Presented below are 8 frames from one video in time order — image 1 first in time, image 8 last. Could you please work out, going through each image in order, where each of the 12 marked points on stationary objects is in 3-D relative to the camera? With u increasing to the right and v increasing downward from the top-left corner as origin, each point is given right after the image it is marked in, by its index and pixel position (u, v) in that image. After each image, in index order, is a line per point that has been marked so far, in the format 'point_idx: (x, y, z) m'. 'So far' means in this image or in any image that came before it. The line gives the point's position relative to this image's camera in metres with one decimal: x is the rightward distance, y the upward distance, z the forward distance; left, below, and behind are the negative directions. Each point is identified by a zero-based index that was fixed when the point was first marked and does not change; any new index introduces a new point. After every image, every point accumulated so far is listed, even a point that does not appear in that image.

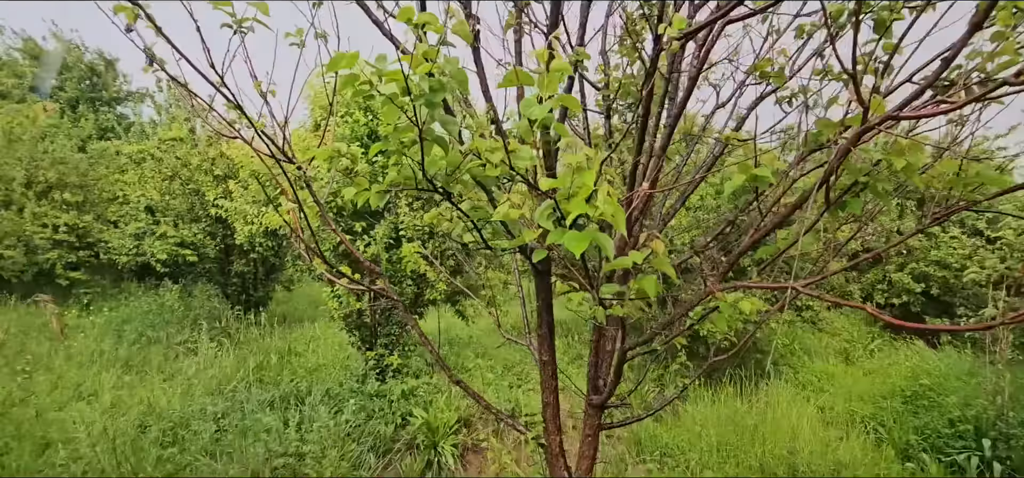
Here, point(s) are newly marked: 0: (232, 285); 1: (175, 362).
0: (-4.5, -0.8, +8.1) m
1: (-4.1, -1.5, +6.3) m
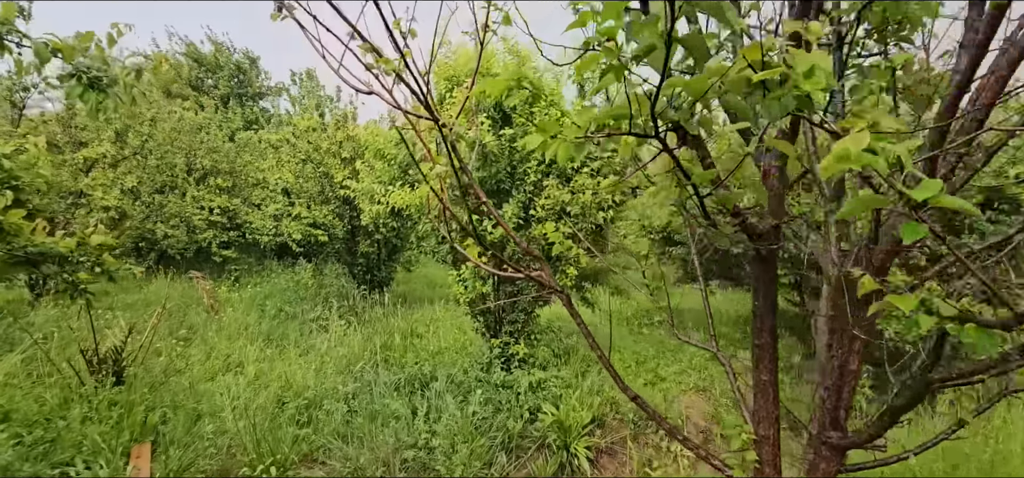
0: (-2.5, -0.5, +8.4) m
1: (-2.6, -1.3, +6.5) m
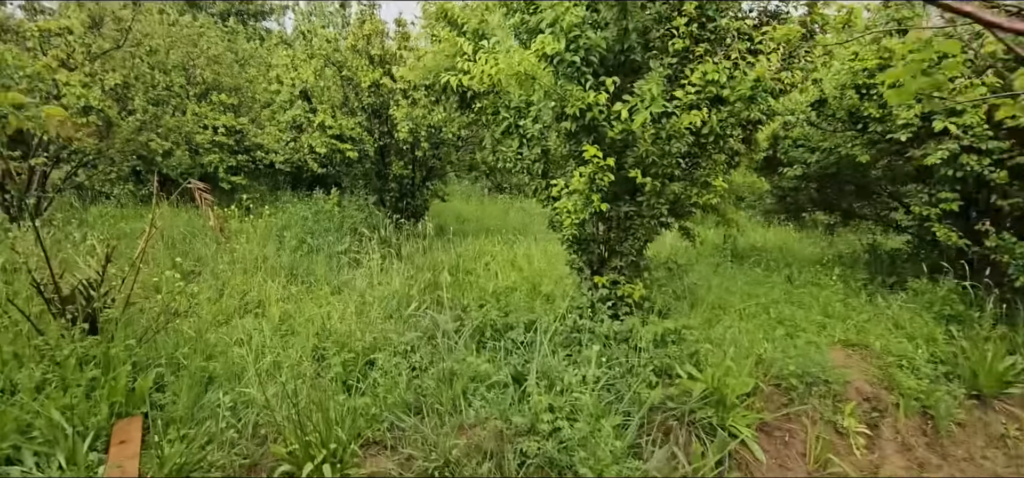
0: (-1.7, +0.6, +7.2) m
1: (-1.8, -0.4, +5.4) m
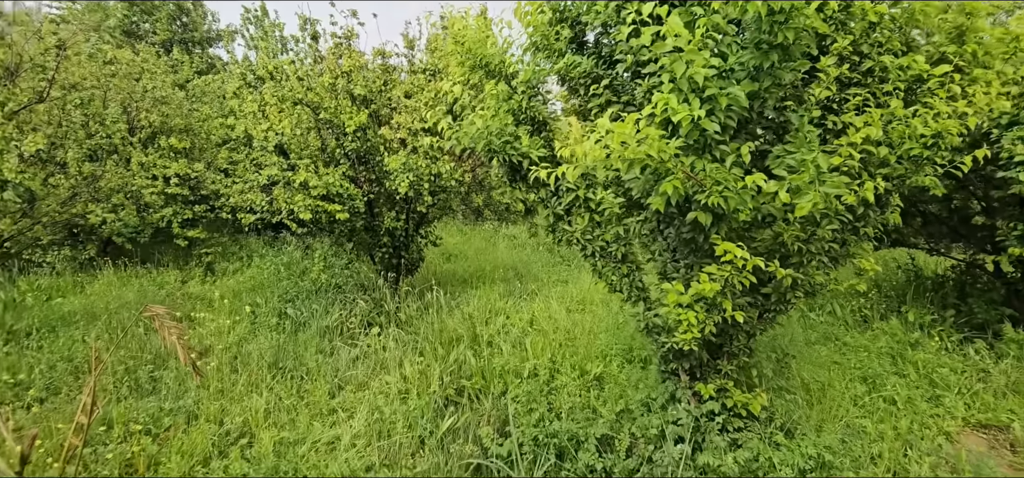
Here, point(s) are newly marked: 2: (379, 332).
0: (-1.6, -0.1, +6.2) m
1: (-1.5, -1.1, +4.5) m
2: (-1.4, -1.0, +5.4) m
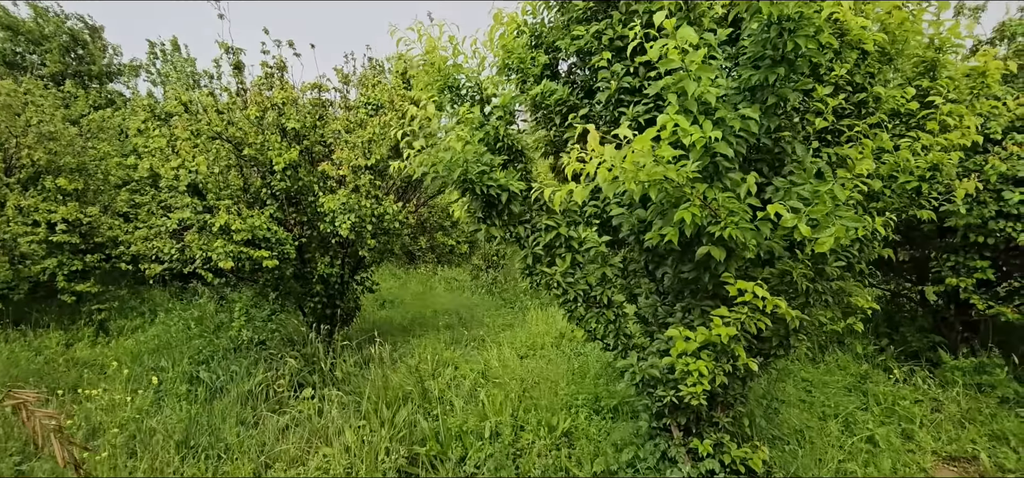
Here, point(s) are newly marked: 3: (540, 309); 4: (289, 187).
0: (-2.2, -0.7, +5.6) m
1: (-1.8, -1.5, +3.8) m
2: (-1.8, -1.4, +4.7) m
3: (+0.4, -1.2, +8.4) m
4: (-2.2, +0.5, +5.0) m
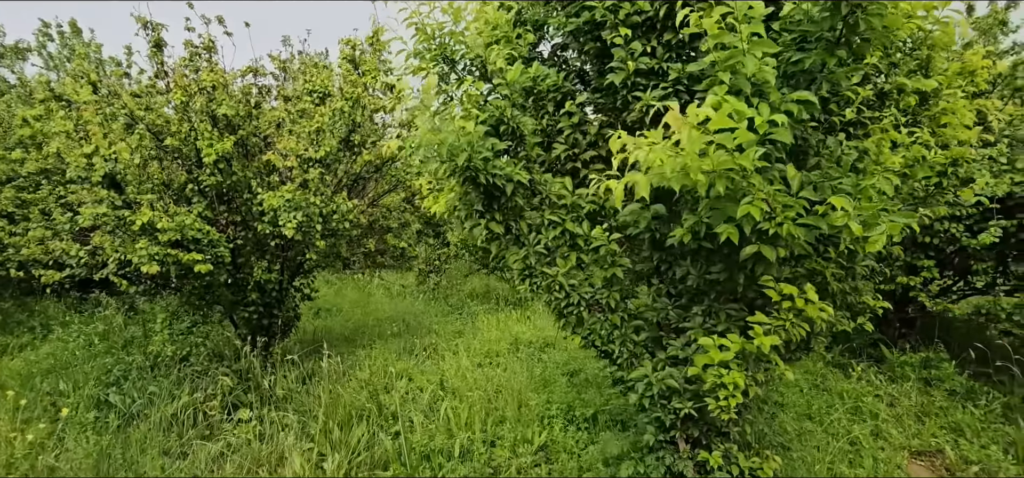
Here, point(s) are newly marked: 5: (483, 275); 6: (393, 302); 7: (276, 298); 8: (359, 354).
0: (-2.6, -0.7, +5.0) m
1: (-2.0, -1.5, +3.3) m
2: (-2.1, -1.4, +4.2) m
3: (-0.3, -1.2, +8.1) m
4: (-2.5, +0.5, +4.5) m
5: (-0.6, -0.7, +10.8) m
6: (-2.1, -1.1, +9.2) m
7: (-2.4, -0.6, +5.2) m
8: (-1.7, -1.3, +5.8) m
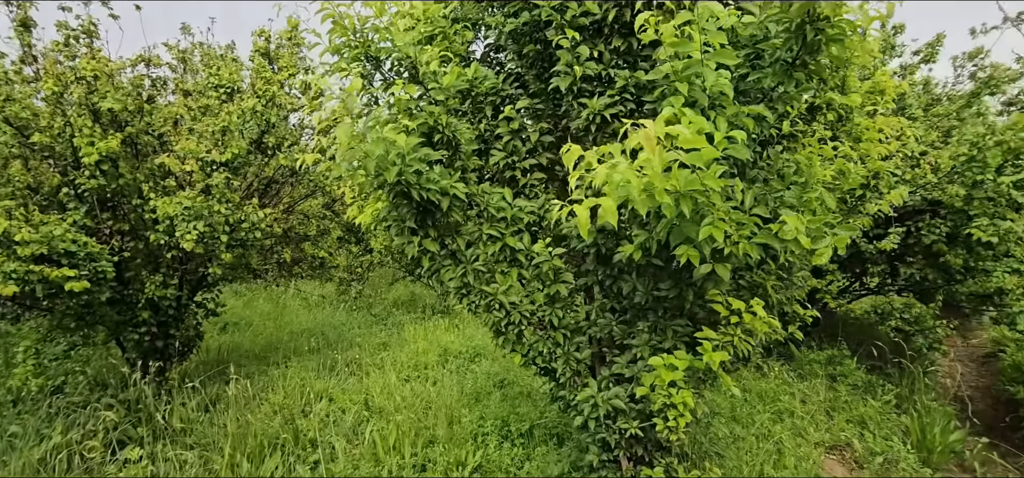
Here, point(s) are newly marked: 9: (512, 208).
0: (-3.3, -0.8, +4.4) m
1: (-2.4, -1.6, +2.8) m
2: (-2.6, -1.5, +3.6) m
3: (-1.5, -1.3, +7.8) m
4: (-3.1, +0.4, +3.9) m
5: (-2.1, -0.9, +10.4) m
6: (-3.4, -1.2, +8.6) m
7: (-3.1, -0.7, +4.6) m
8: (-2.5, -1.4, +5.3) m
9: (0.0, +0.2, +2.5) m
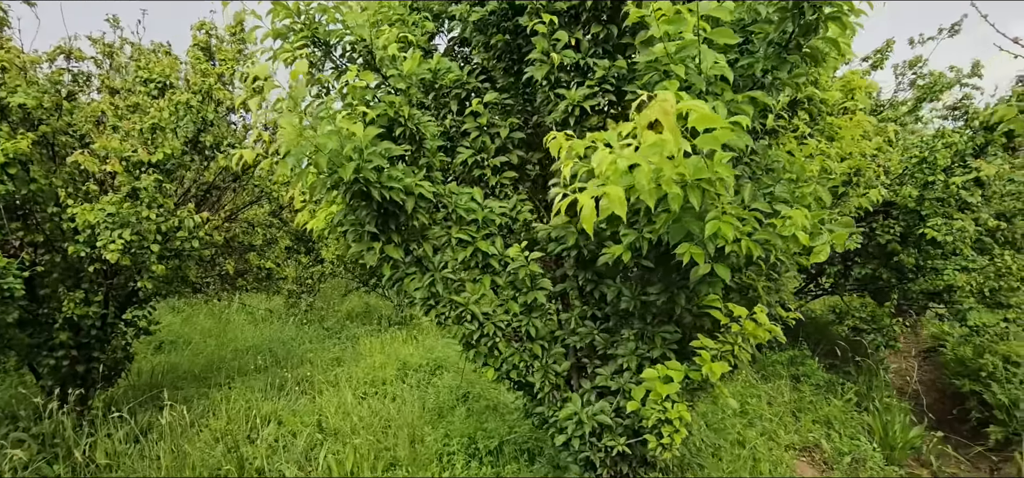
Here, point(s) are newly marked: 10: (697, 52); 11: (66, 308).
0: (-3.6, -0.9, +3.9) m
1: (-2.5, -1.6, +2.4) m
2: (-2.8, -1.6, +3.2) m
3: (-2.0, -1.4, +7.4) m
4: (-3.4, +0.3, +3.4) m
5: (-3.0, -1.1, +10.0) m
6: (-4.0, -1.4, +8.1) m
7: (-3.4, -0.8, +4.2) m
8: (-2.8, -1.5, +4.8) m
9: (-0.1, +0.1, +2.3) m
10: (+0.7, +0.7, +2.0) m
11: (-3.3, -0.5, +3.8) m
